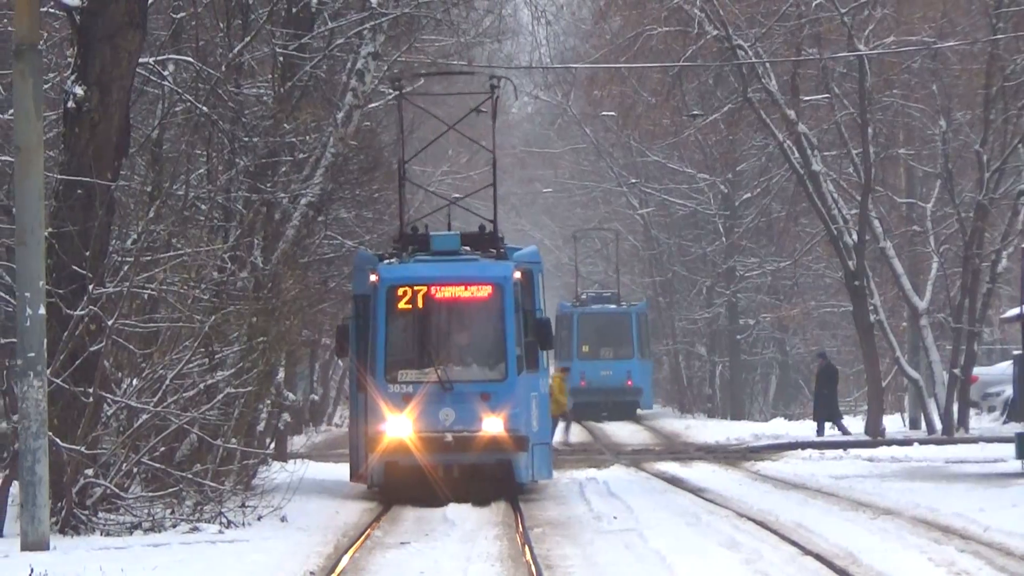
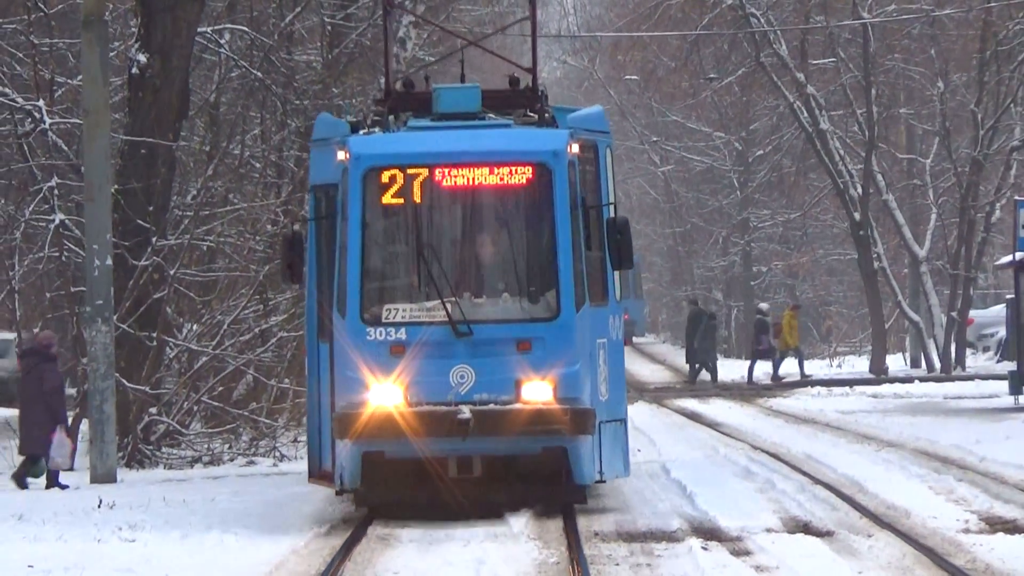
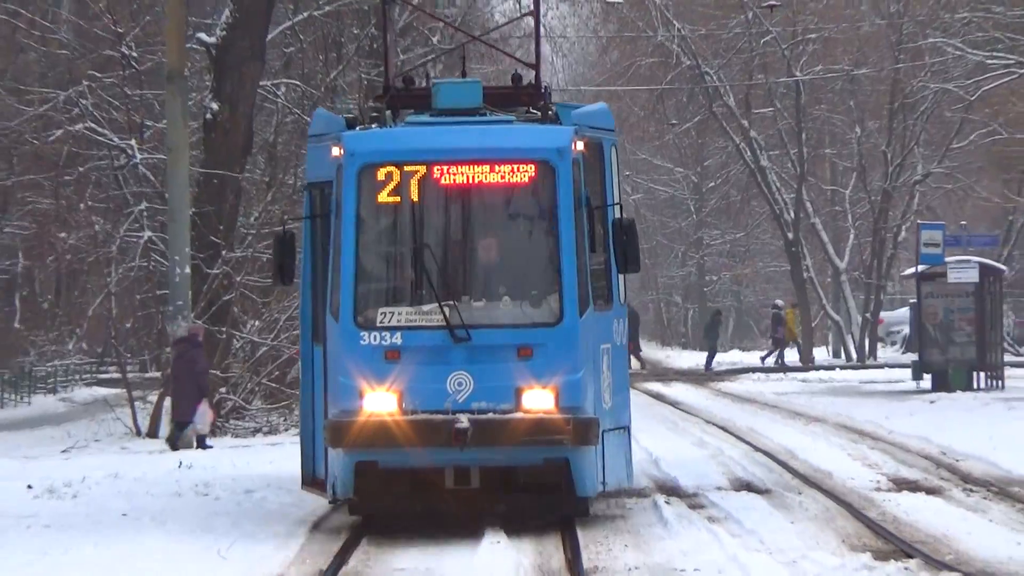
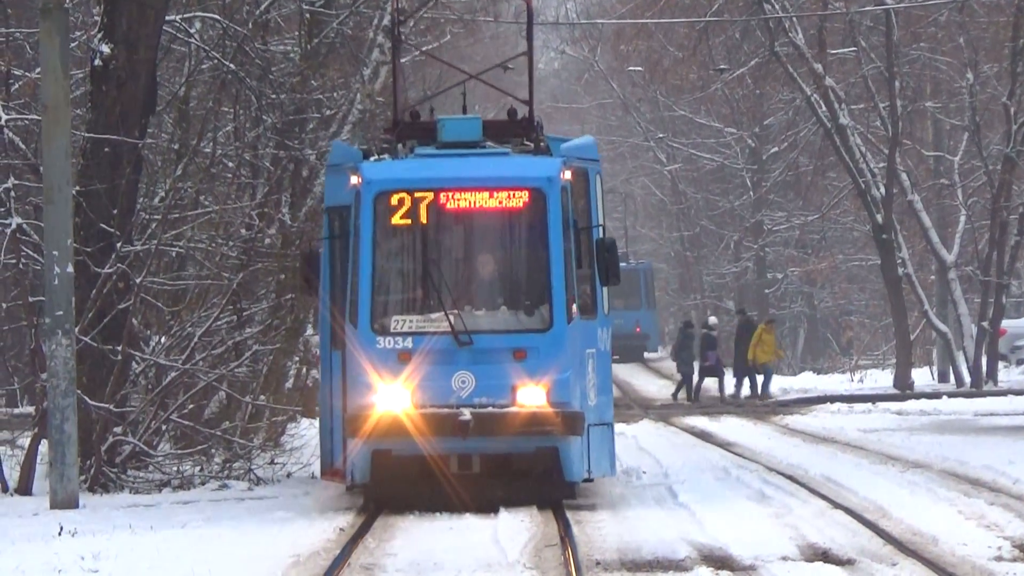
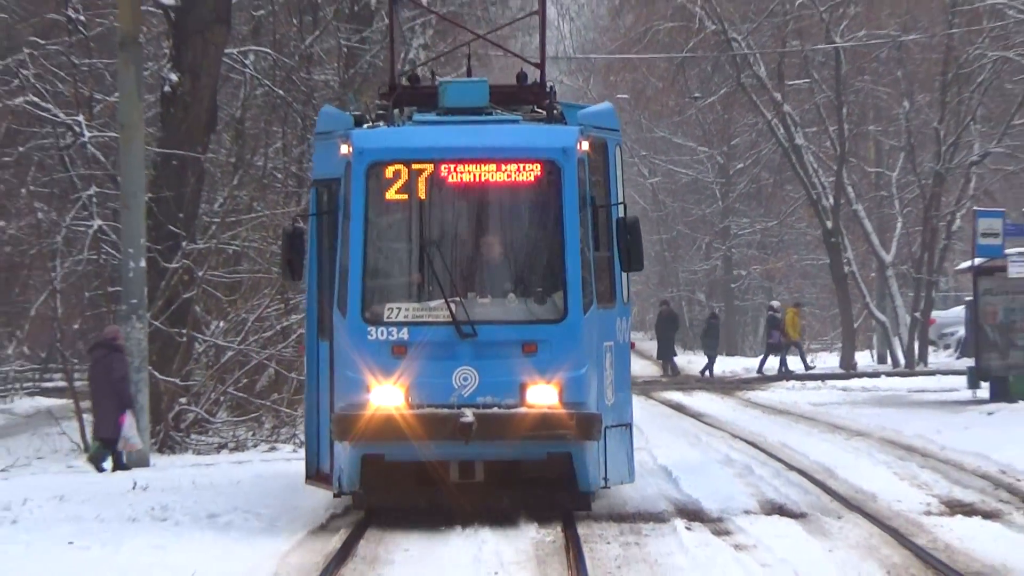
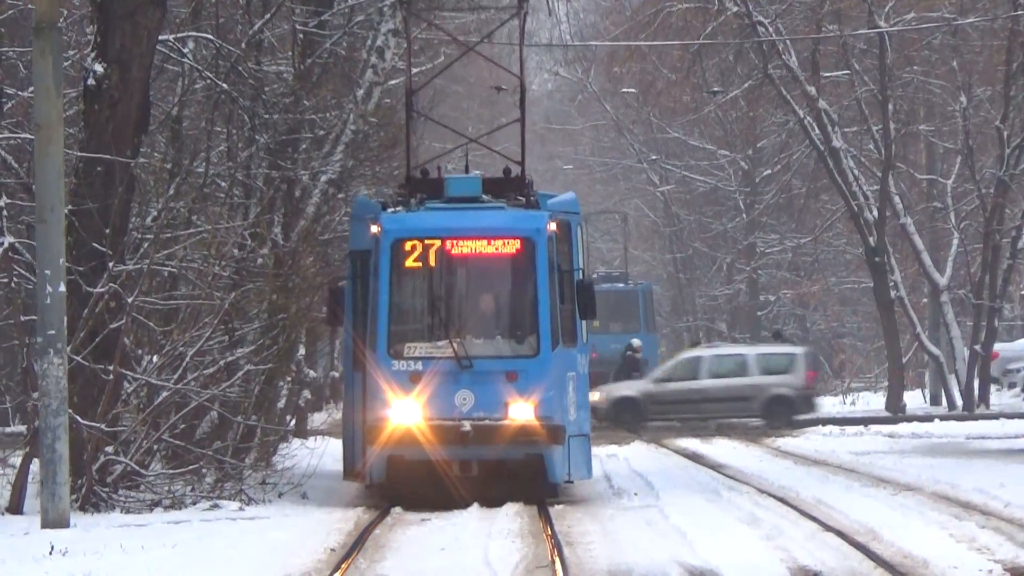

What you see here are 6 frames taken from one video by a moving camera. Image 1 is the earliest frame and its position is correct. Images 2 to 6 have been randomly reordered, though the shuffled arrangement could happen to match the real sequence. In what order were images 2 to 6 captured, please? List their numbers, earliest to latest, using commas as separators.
6, 4, 2, 5, 3
